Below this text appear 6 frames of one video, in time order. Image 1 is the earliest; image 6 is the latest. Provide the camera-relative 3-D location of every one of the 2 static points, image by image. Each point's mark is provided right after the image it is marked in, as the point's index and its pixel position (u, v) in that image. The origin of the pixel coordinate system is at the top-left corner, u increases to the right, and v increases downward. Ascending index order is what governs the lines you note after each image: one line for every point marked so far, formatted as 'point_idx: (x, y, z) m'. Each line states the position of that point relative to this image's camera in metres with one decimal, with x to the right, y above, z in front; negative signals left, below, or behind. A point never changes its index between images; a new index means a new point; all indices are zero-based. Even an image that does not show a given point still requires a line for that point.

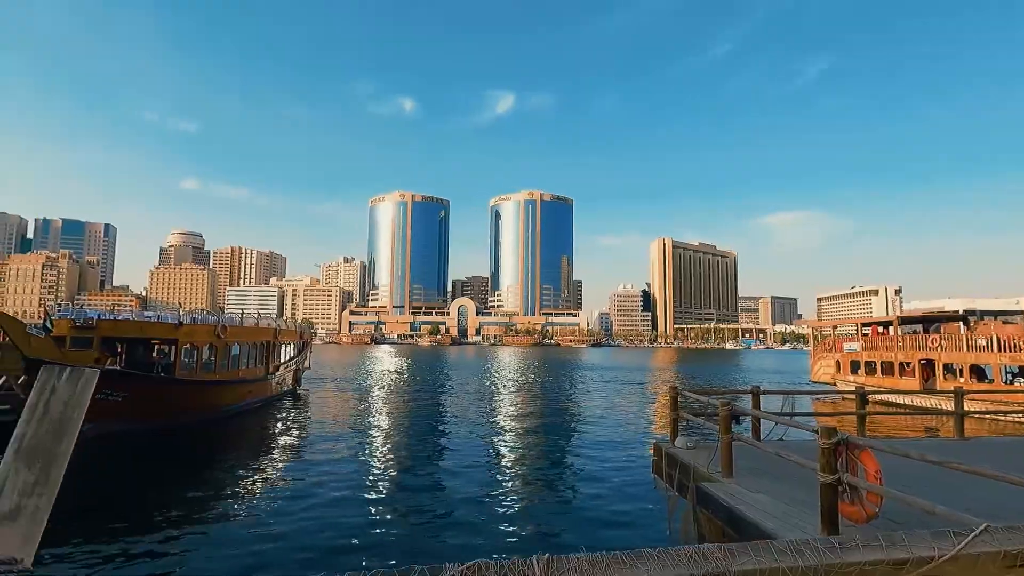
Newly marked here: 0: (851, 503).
0: (+3.0, -1.9, +4.8) m
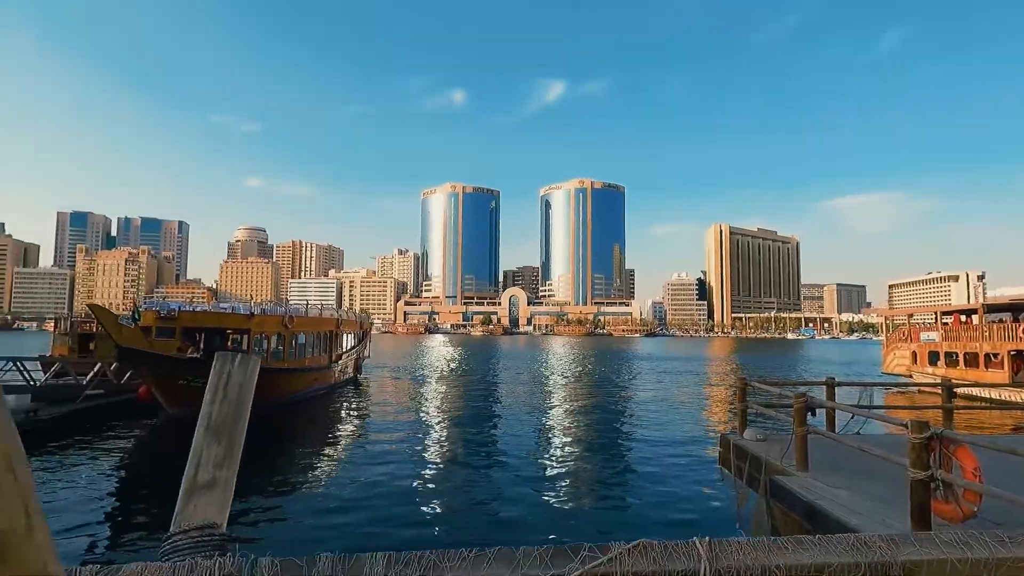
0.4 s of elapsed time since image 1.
0: (+3.6, -1.8, +4.6) m
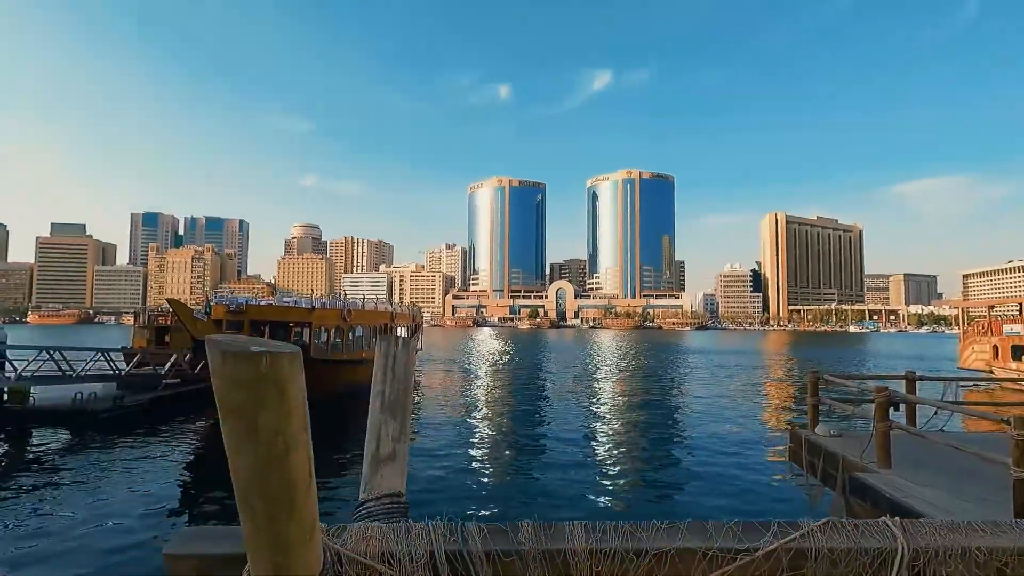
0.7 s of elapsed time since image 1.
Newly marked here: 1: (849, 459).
0: (+4.3, -1.7, +4.3) m
1: (+4.2, -2.1, +6.8) m
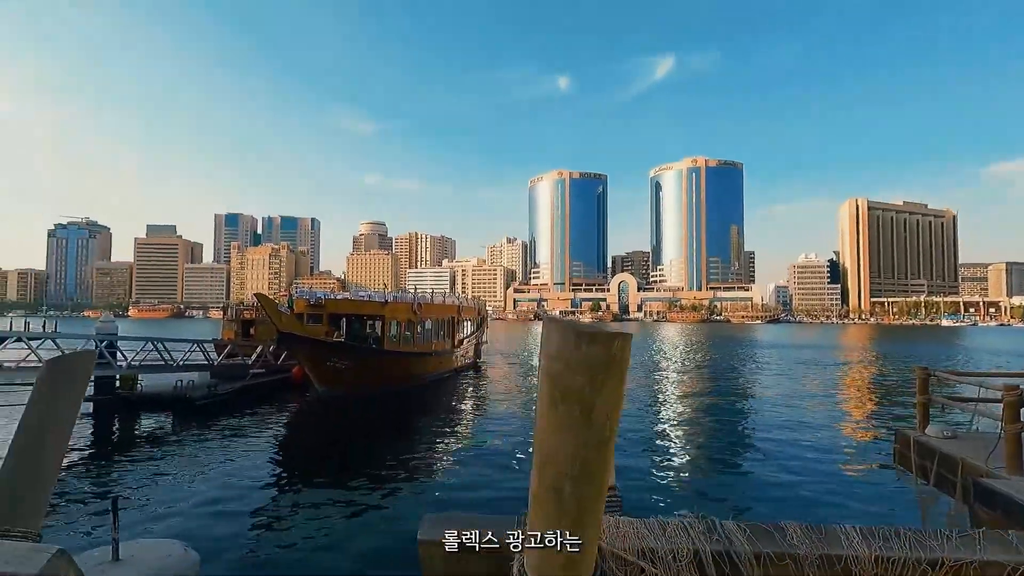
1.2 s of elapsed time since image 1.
0: (+5.0, -1.6, +3.8) m
1: (+5.2, -2.0, +6.2) m
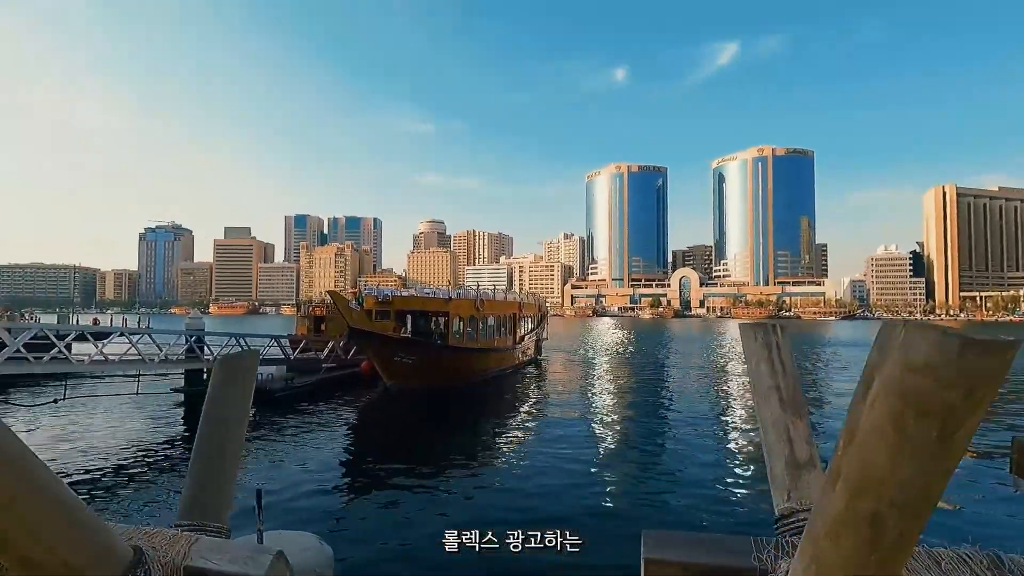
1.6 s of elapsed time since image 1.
0: (+5.6, -1.5, +3.1) m
1: (+6.1, -1.9, +5.6) m
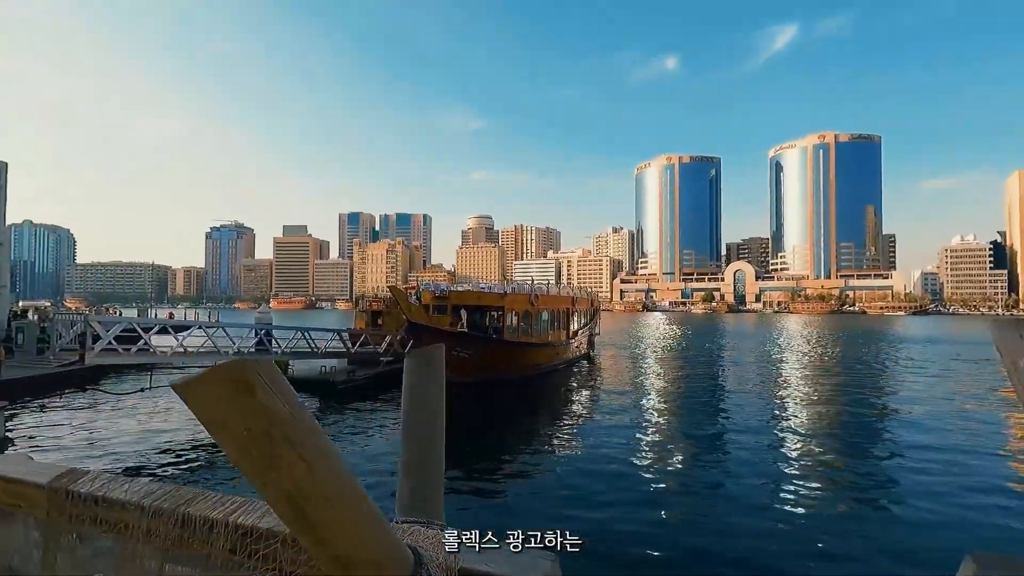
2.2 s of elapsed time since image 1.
0: (+6.2, -1.5, +2.6) m
1: (+6.9, -1.8, +4.9) m
